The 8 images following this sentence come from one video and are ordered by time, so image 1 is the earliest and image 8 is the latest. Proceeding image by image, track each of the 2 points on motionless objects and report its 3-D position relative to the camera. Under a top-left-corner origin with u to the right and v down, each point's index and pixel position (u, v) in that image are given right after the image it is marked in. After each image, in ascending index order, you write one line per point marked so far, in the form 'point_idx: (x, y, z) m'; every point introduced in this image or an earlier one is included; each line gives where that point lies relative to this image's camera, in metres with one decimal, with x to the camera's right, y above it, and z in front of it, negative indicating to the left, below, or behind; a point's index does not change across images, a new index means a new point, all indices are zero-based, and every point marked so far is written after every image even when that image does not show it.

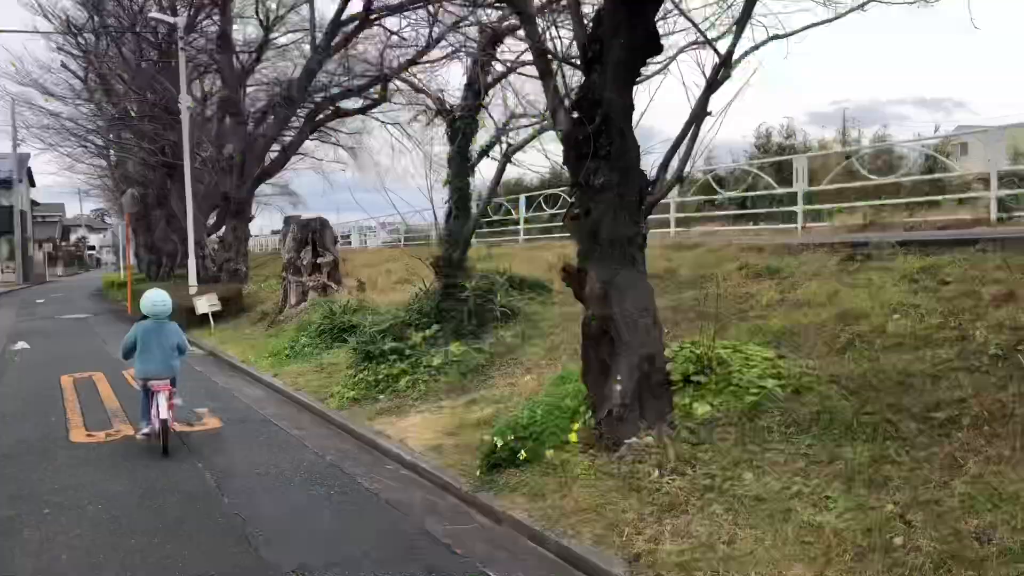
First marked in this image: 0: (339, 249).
0: (-3.1, +0.7, +16.8) m
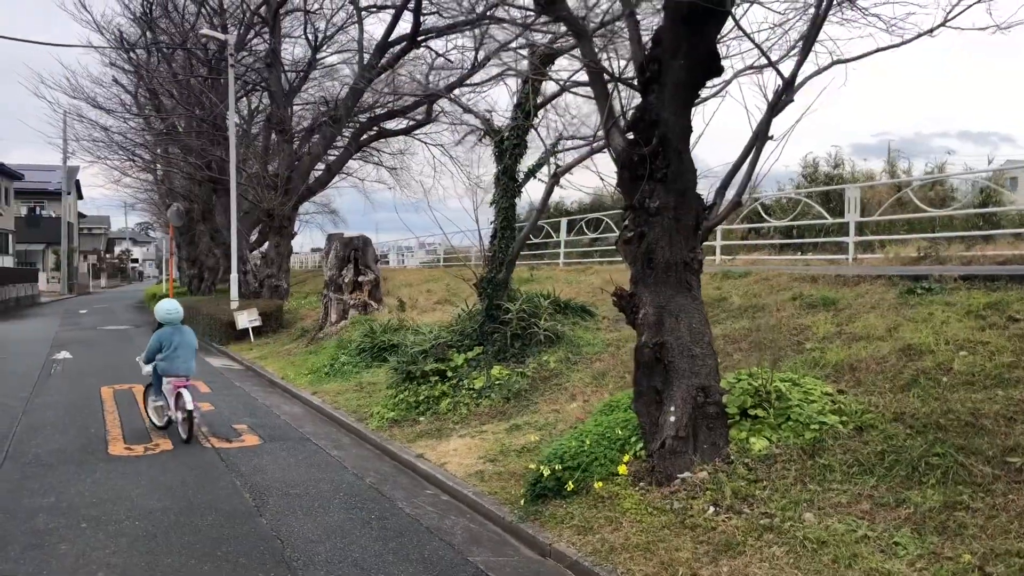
0: (-2.3, +0.4, +16.8) m
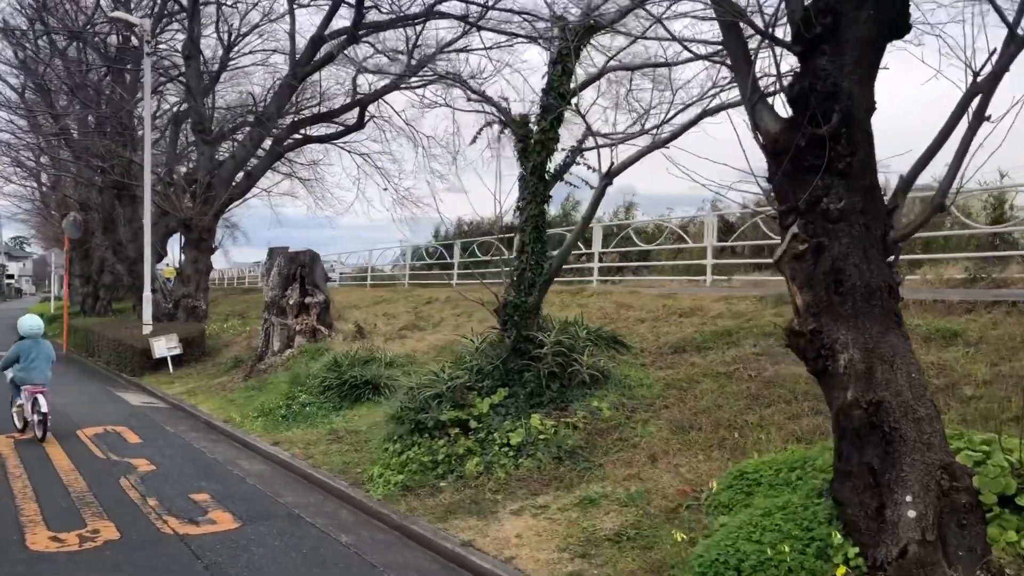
0: (-2.8, 0.0, +14.5) m
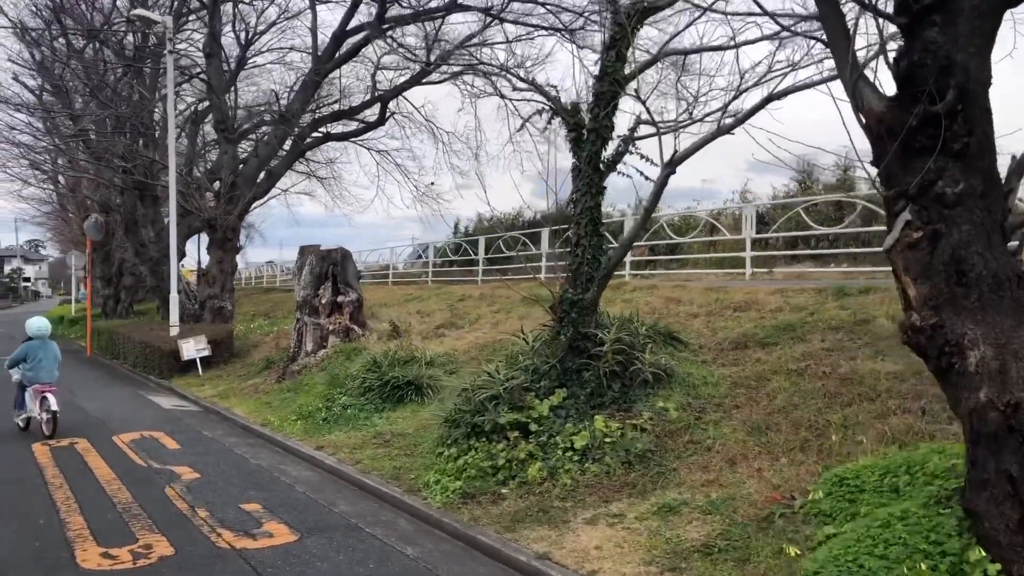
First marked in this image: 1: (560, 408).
0: (-2.3, 0.0, +14.2) m
1: (+0.4, -0.9, +7.3) m
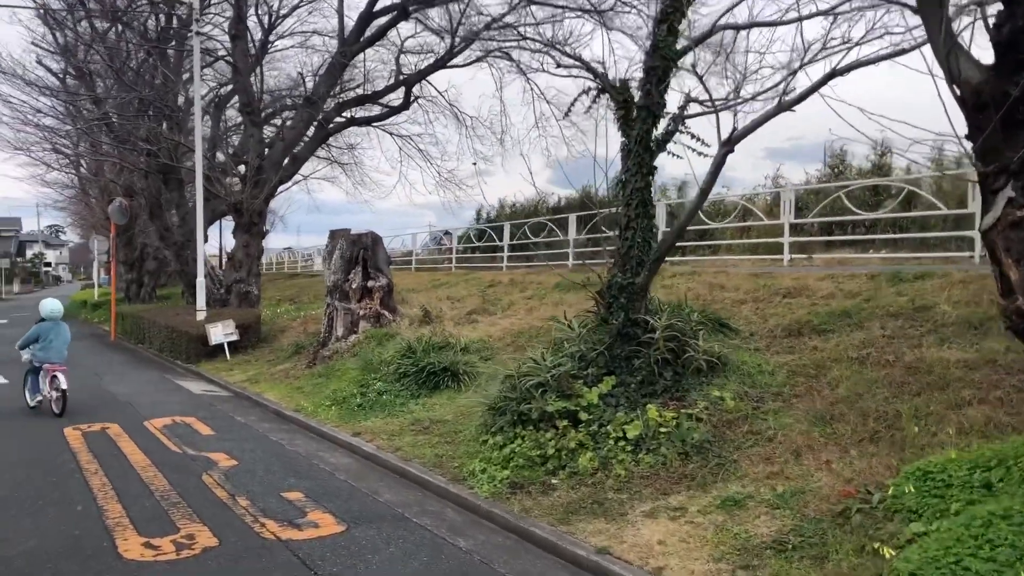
0: (-1.8, +0.3, +14.0) m
1: (+0.7, -0.8, +7.0) m
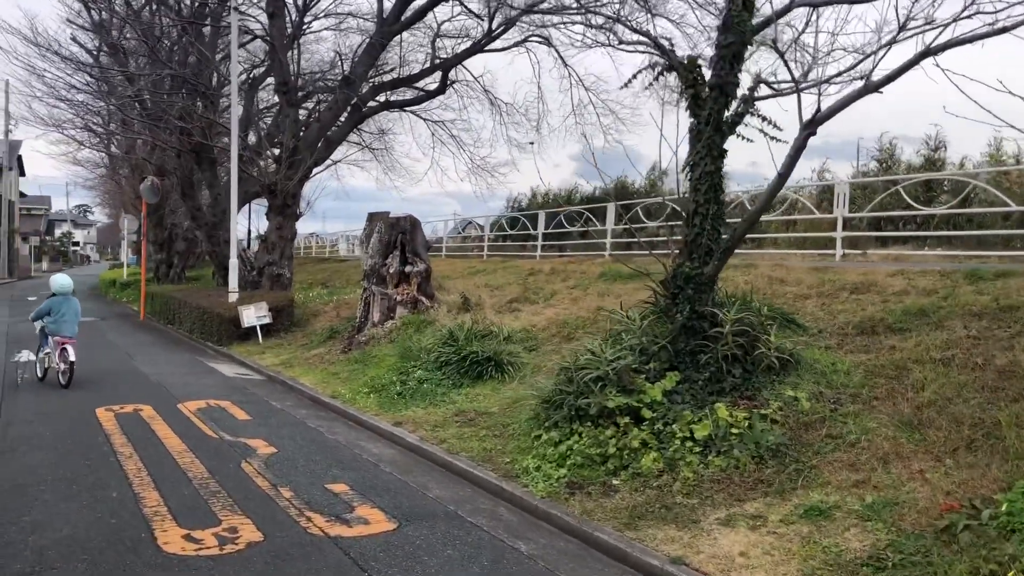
0: (-1.2, +0.5, +13.6) m
1: (+1.1, -0.7, +6.6) m
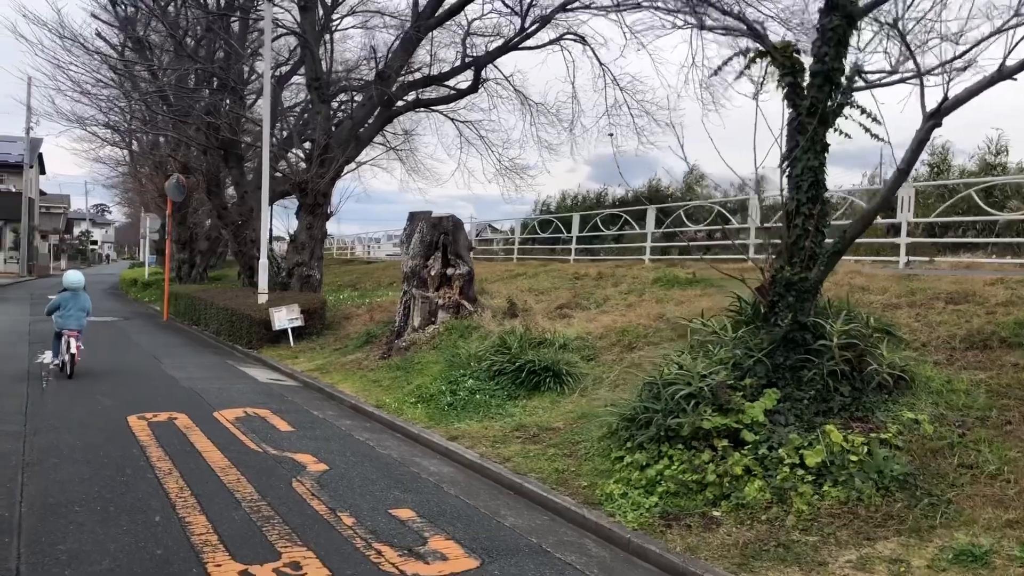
0: (-0.5, +0.4, +13.0) m
1: (+1.7, -0.8, +5.9) m
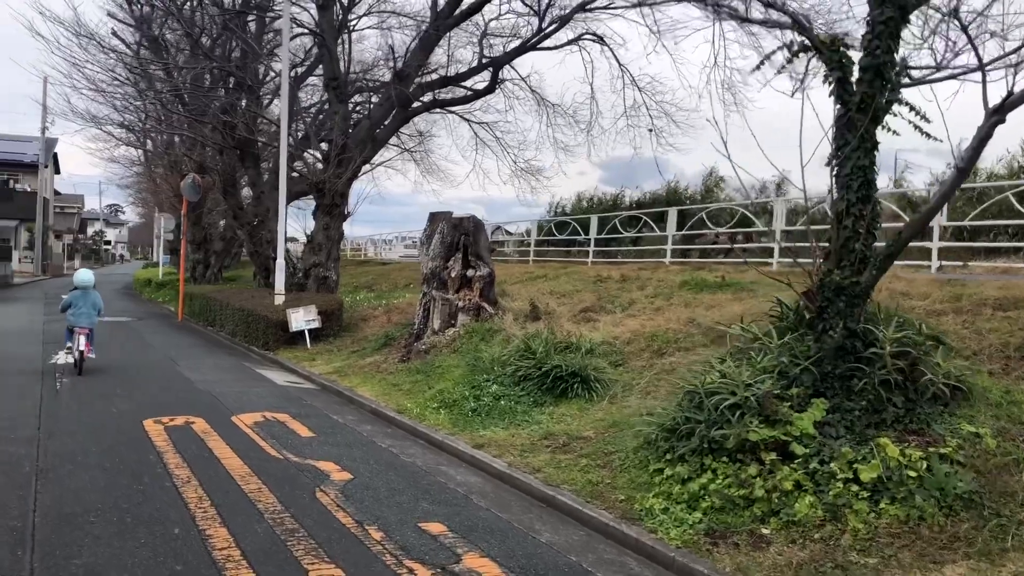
0: (-0.2, +0.4, +12.7) m
1: (+1.9, -0.8, +5.6) m
